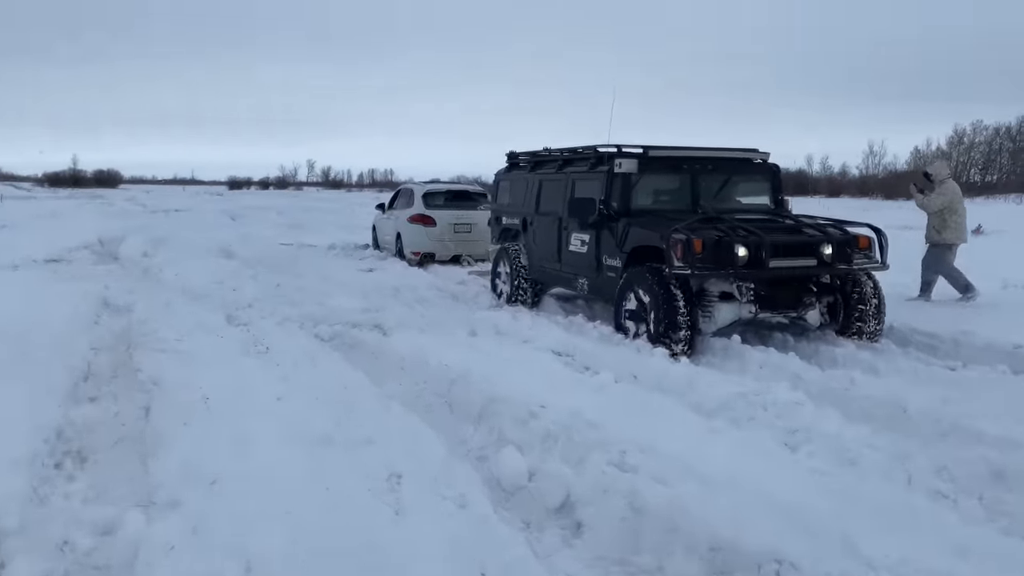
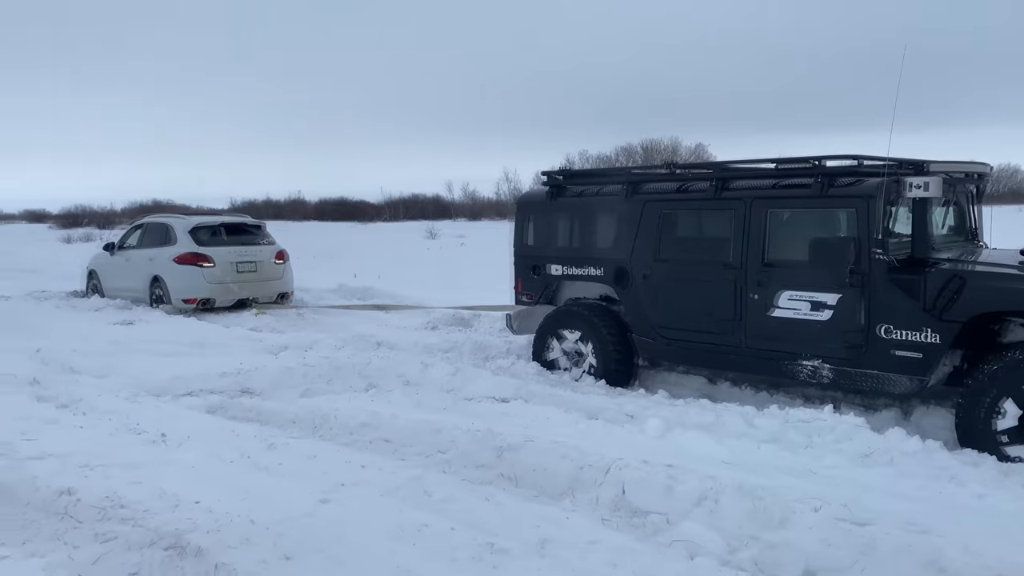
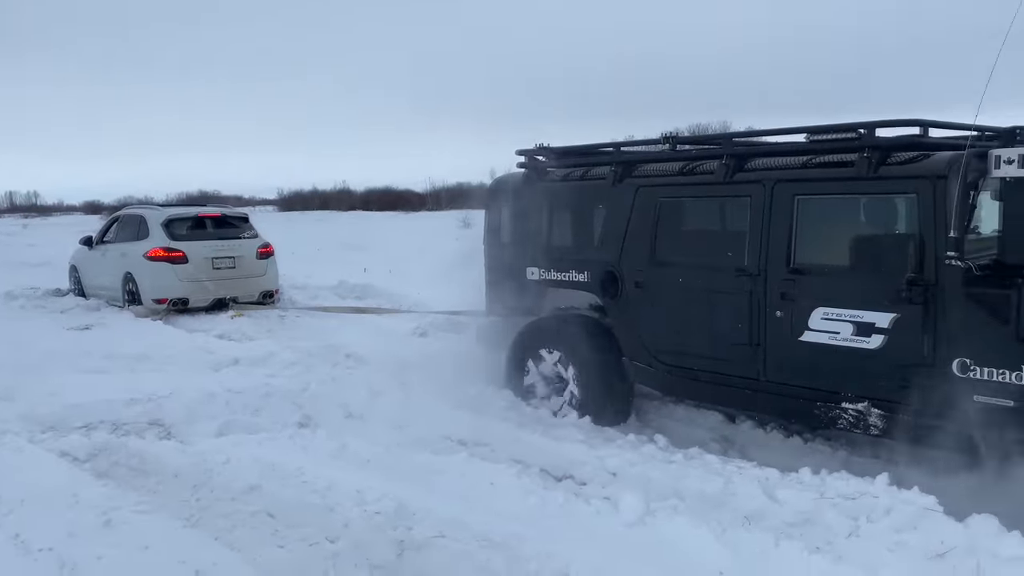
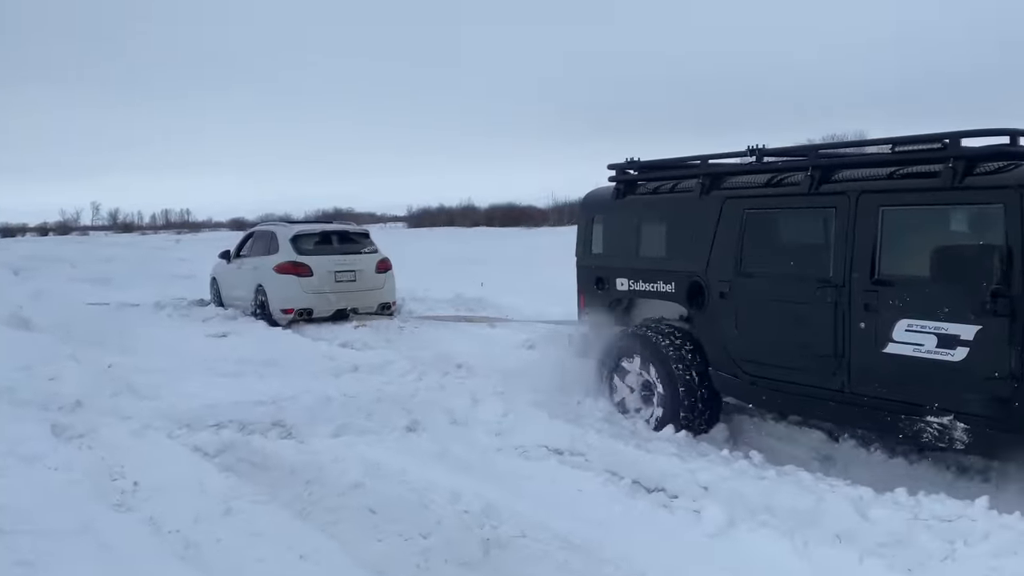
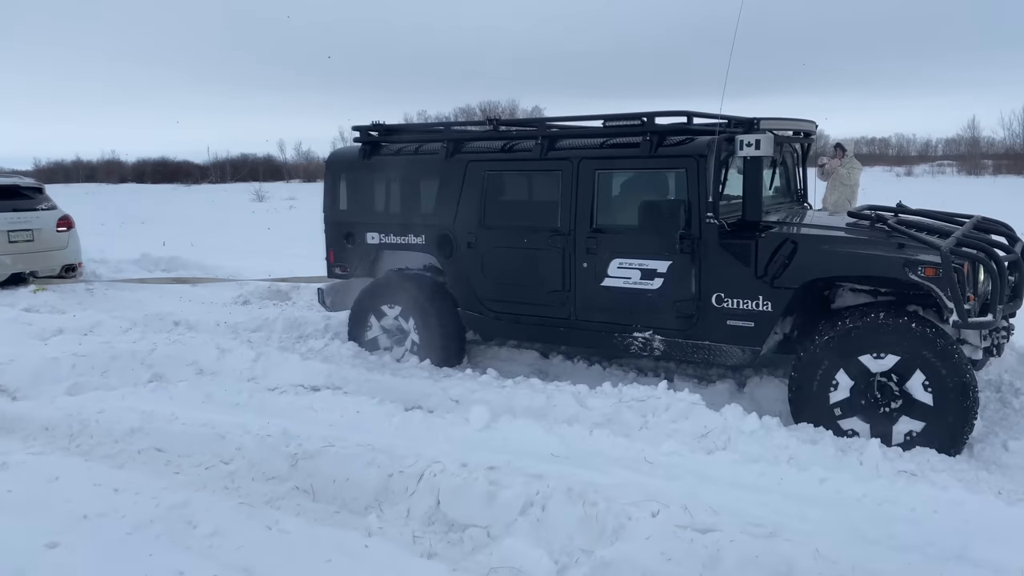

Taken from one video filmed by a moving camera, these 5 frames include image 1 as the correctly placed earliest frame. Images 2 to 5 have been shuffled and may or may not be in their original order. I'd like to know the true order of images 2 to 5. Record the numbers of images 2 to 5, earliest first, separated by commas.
4, 3, 5, 2
